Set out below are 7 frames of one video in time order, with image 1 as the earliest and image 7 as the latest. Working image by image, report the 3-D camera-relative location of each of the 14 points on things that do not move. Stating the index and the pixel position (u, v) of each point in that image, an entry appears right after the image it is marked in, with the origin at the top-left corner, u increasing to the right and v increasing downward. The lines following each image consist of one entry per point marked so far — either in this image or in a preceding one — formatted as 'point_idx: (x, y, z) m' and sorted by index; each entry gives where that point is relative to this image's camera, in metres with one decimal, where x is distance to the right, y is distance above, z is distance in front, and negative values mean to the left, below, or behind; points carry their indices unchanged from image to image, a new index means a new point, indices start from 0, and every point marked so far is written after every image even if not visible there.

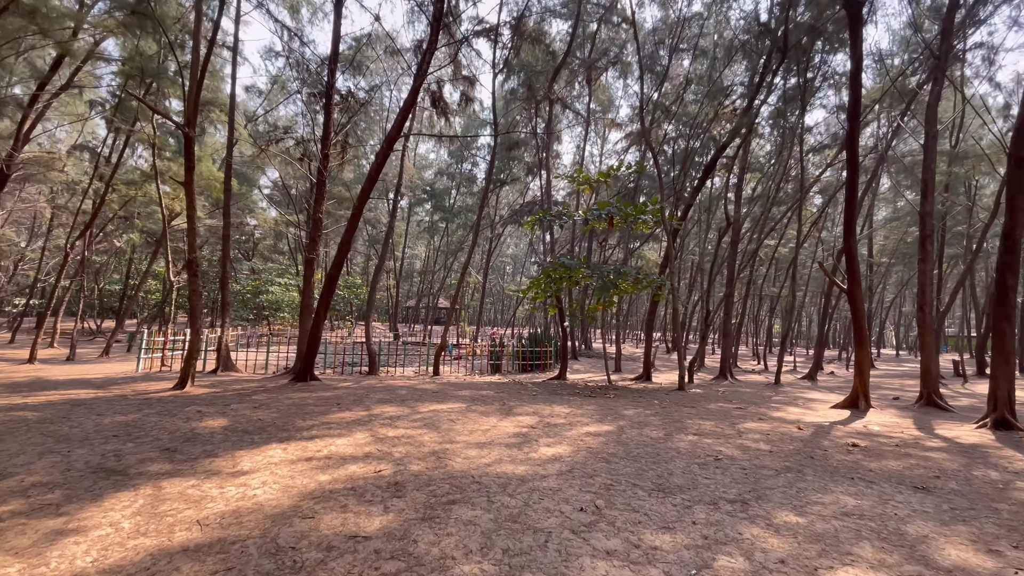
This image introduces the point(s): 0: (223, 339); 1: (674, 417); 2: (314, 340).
0: (-6.7, -1.2, +10.9) m
1: (+2.1, -1.7, +6.0) m
2: (-3.4, -0.9, +8.1) m
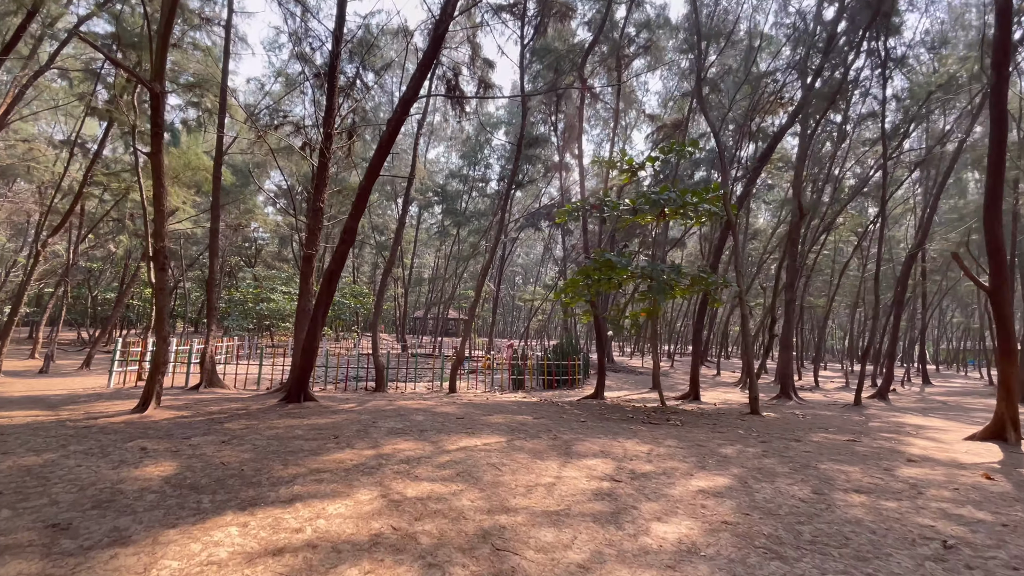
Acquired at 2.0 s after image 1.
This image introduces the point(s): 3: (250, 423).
0: (-6.0, -1.2, +9.4) m
1: (+2.6, -1.6, +4.4) m
2: (-2.8, -0.9, +6.6) m
3: (-2.9, -1.5, +5.3) m
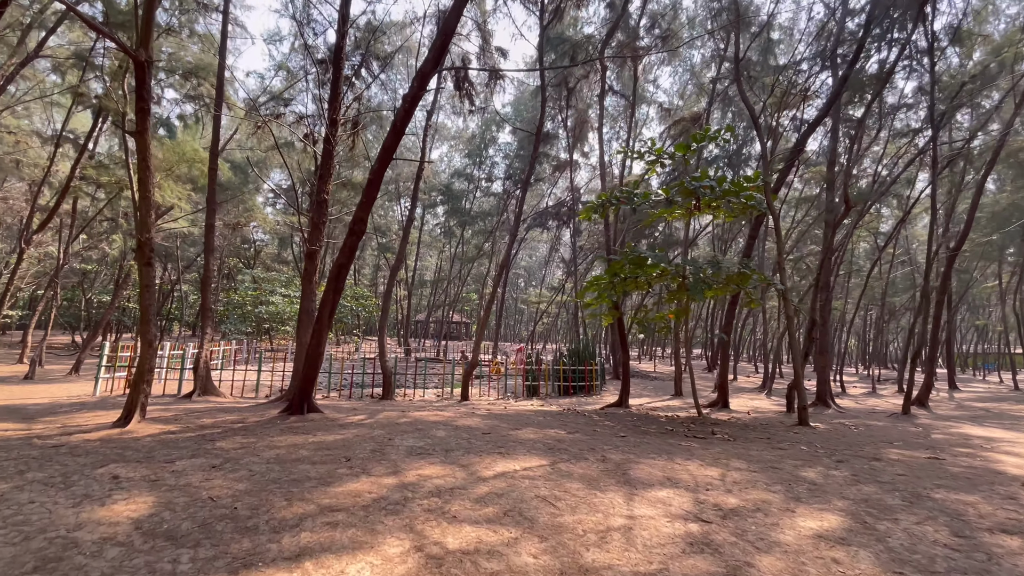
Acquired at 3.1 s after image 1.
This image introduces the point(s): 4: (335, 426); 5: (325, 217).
0: (-5.7, -1.2, +8.6) m
1: (+3.0, -1.5, +3.7) m
2: (-2.5, -0.9, +5.9) m
3: (-2.6, -1.5, +4.6) m
4: (-1.9, -1.5, +5.2) m
5: (-3.1, +1.2, +7.8) m
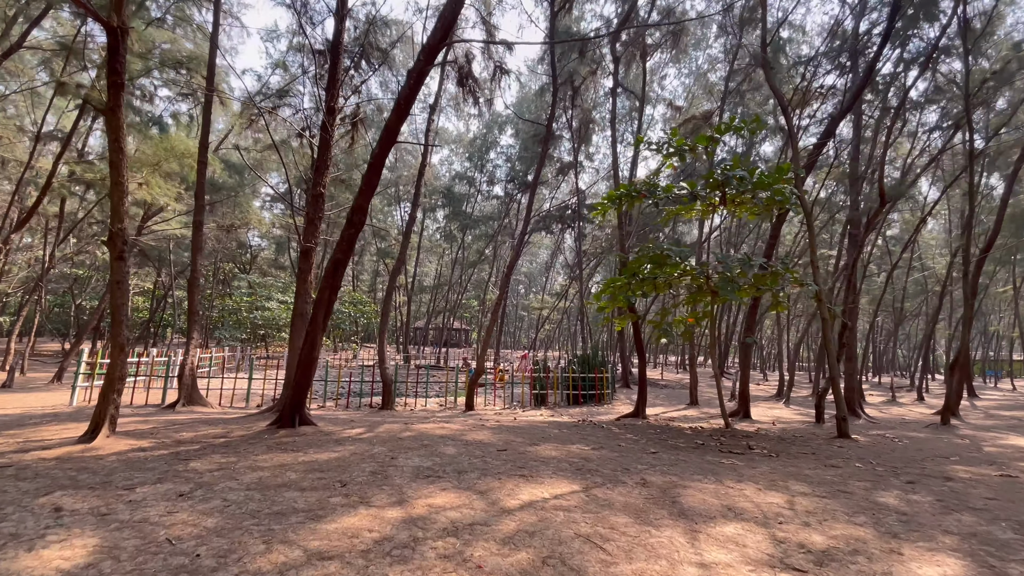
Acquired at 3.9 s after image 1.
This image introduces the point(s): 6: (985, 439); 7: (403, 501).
0: (-5.5, -1.3, +8.0) m
1: (+3.2, -1.5, +3.1) m
2: (-2.3, -0.8, +5.3) m
3: (-2.4, -1.4, +4.0) m
4: (-1.8, -1.5, +4.5) m
5: (-2.9, +1.2, +7.2) m
6: (+7.3, -2.3, +7.4) m
7: (-0.7, -1.3, +2.9) m
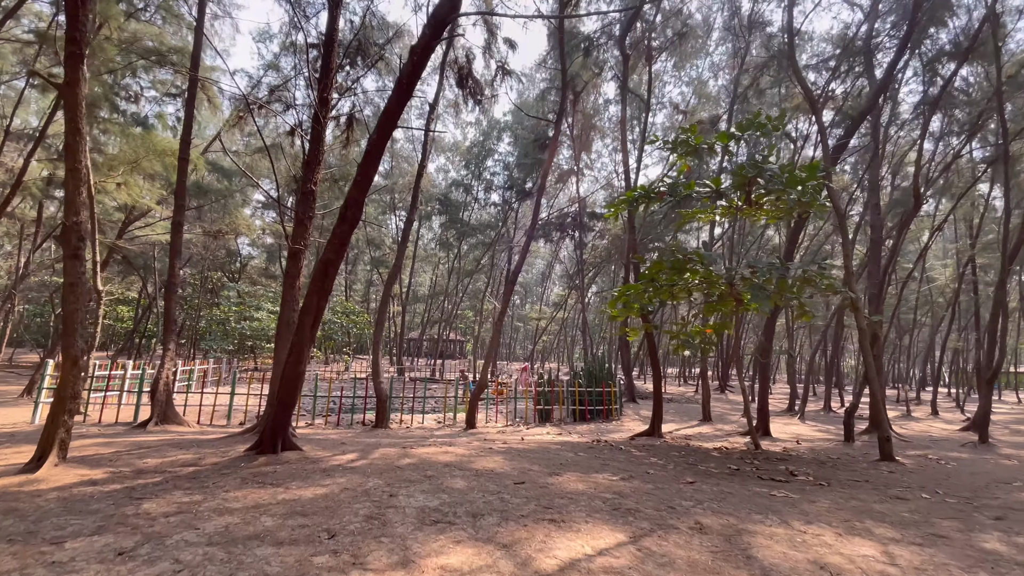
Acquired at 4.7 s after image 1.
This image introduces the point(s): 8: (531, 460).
0: (-5.4, -1.4, +7.3) m
1: (+3.3, -1.5, +2.5) m
2: (-2.2, -0.9, +4.6) m
3: (-2.2, -1.4, +3.3) m
4: (-1.6, -1.5, +3.9) m
5: (-2.8, +1.1, +6.6) m
6: (+7.4, -2.4, +6.8) m
7: (-0.5, -1.3, +2.3) m
8: (+0.2, -1.7, +4.7) m
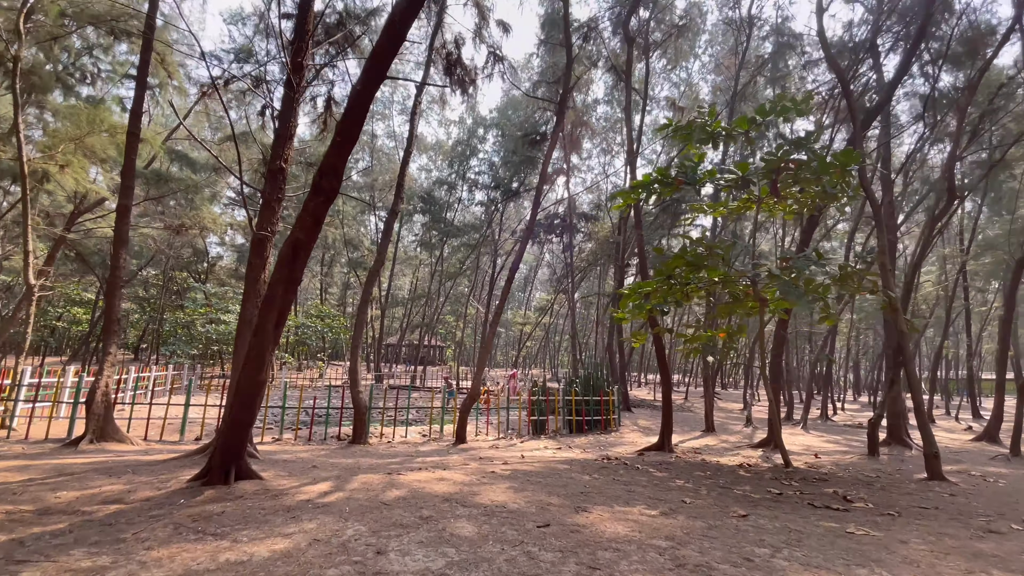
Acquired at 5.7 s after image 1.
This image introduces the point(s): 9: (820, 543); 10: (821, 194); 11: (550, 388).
0: (-5.4, -1.3, +6.2) m
1: (+3.5, -1.4, +1.8) m
2: (-2.1, -0.8, +3.7) m
3: (-2.1, -1.3, +2.4) m
4: (-1.5, -1.4, +3.0) m
5: (-2.8, +1.2, +5.7) m
6: (+7.4, -2.5, +6.3) m
7: (-0.3, -1.2, +1.4) m
8: (+0.2, -1.7, +3.9) m
9: (+1.9, -1.6, +3.0) m
10: (+4.0, +1.2, +6.1) m
11: (+0.8, -2.1, +9.9) m
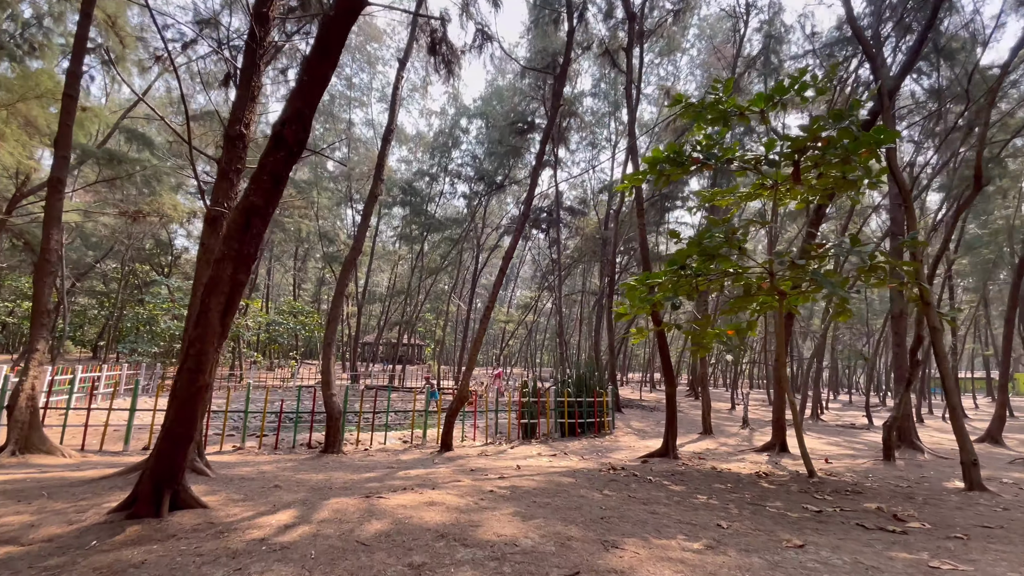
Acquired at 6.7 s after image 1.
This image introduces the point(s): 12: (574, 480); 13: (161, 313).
0: (-5.5, -1.1, +5.3) m
1: (+3.7, -1.3, +1.3) m
2: (-2.0, -0.7, +2.9) m
3: (-2.0, -1.2, +1.6) m
4: (-1.4, -1.3, +2.2) m
5: (-2.8, +1.3, +4.9) m
6: (+7.3, -2.4, +5.9) m
7: (-0.2, -1.1, +0.7) m
8: (+0.3, -1.5, +3.2) m
9: (+2.0, -1.5, +2.4) m
10: (+4.0, +1.3, +5.6) m
11: (+0.6, -2.0, +9.3) m
12: (+0.6, -2.0, +4.8) m
13: (-11.6, -0.8, +15.6) m
